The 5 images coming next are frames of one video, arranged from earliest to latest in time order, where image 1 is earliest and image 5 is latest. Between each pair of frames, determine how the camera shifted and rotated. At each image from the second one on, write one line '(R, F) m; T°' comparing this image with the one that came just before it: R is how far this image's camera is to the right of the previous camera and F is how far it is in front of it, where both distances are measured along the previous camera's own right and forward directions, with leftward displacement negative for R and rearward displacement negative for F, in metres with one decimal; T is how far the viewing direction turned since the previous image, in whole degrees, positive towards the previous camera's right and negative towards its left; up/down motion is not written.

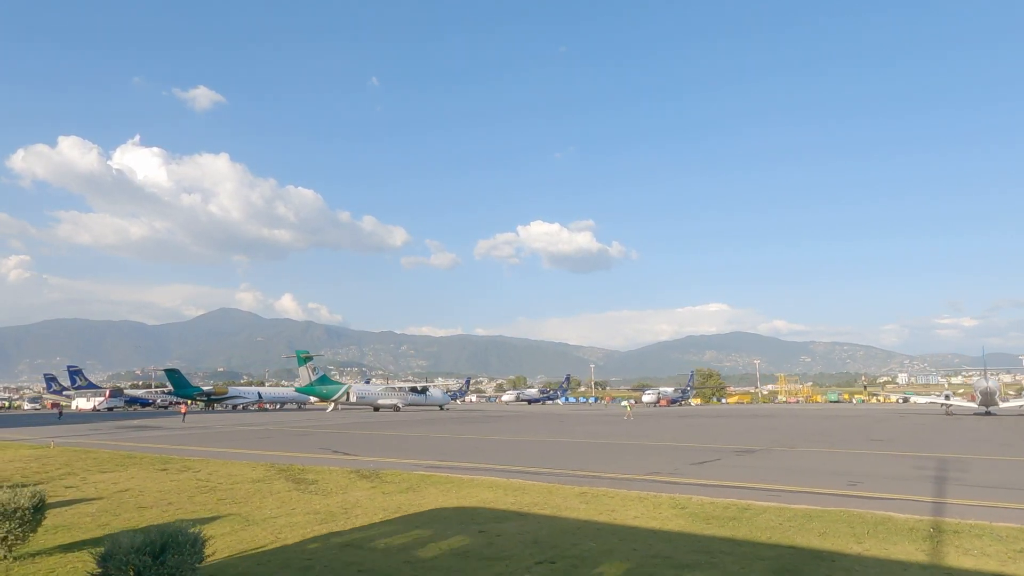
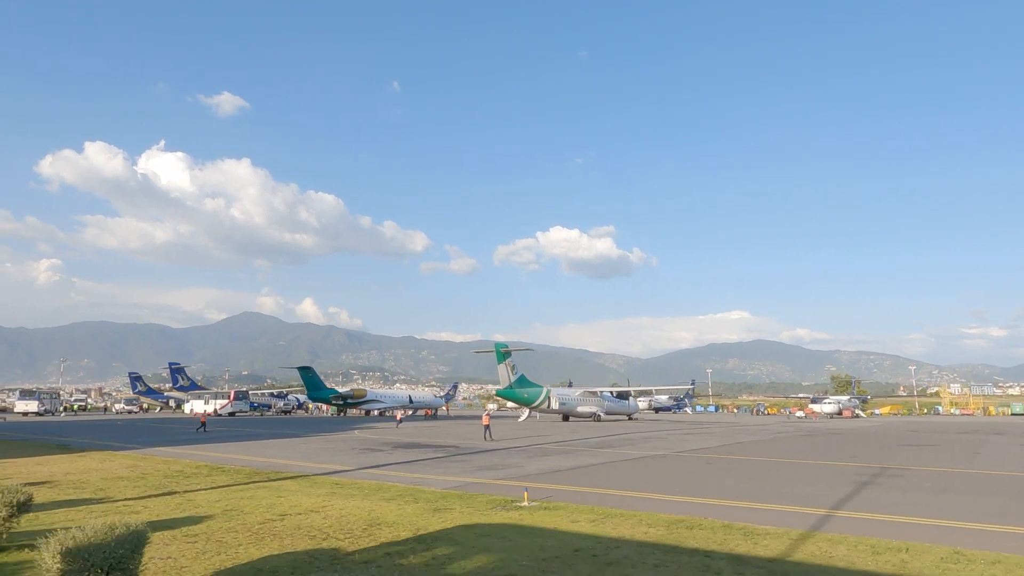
(-20.8, +14.6) m; -1°
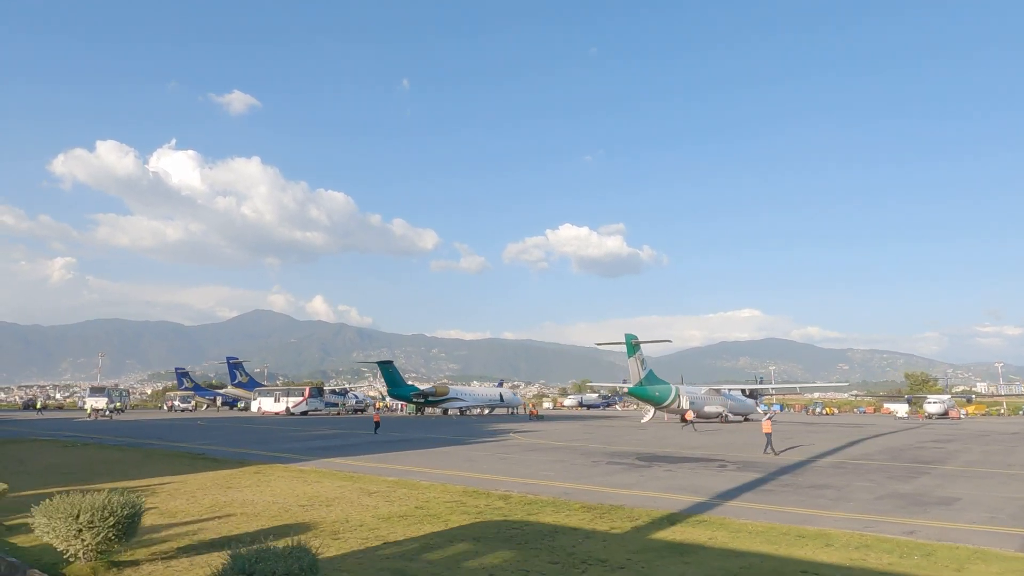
(-9.5, +6.6) m; -1°
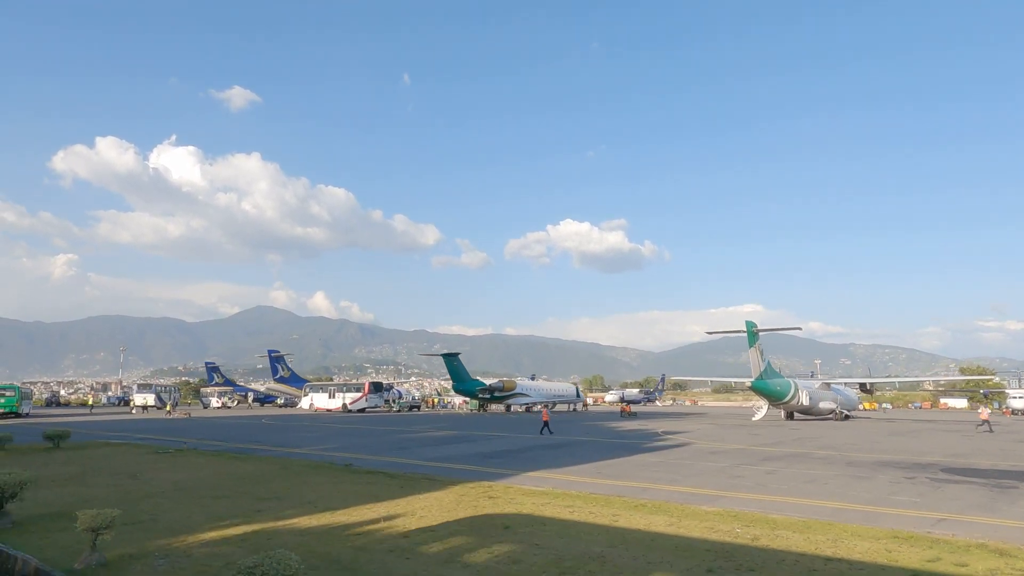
(-7.1, +5.4) m; 0°
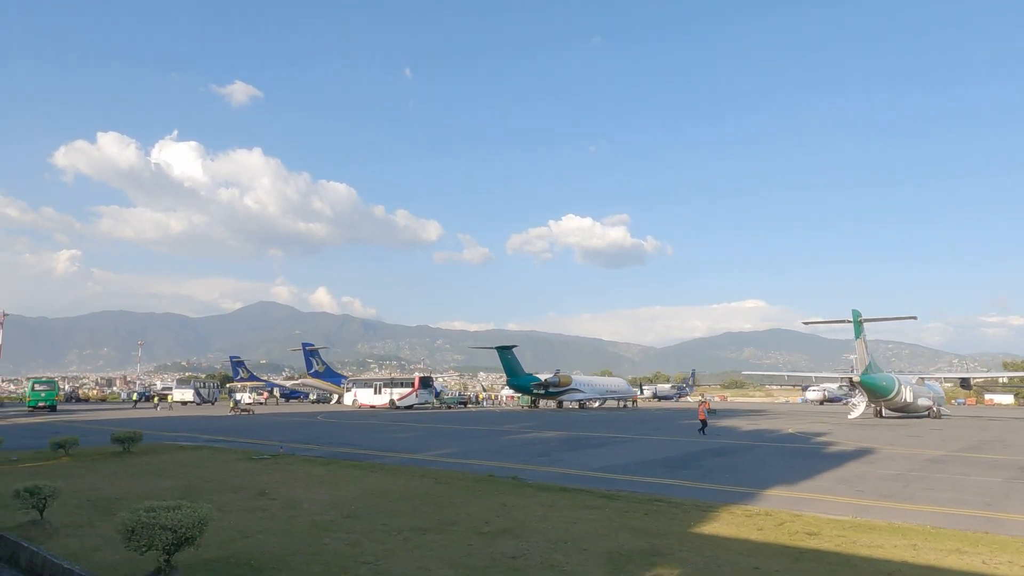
(-5.1, +3.8) m; 0°
